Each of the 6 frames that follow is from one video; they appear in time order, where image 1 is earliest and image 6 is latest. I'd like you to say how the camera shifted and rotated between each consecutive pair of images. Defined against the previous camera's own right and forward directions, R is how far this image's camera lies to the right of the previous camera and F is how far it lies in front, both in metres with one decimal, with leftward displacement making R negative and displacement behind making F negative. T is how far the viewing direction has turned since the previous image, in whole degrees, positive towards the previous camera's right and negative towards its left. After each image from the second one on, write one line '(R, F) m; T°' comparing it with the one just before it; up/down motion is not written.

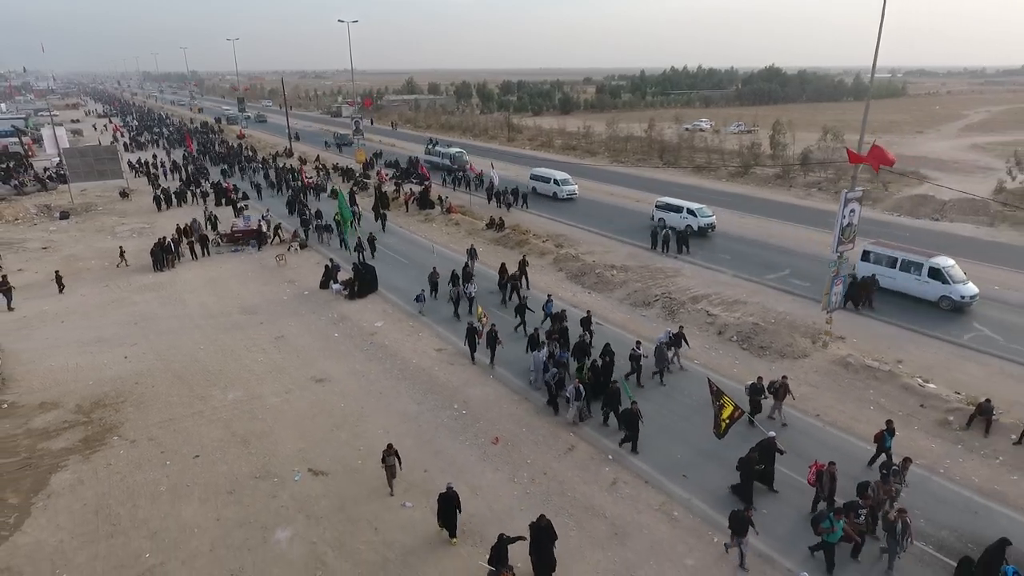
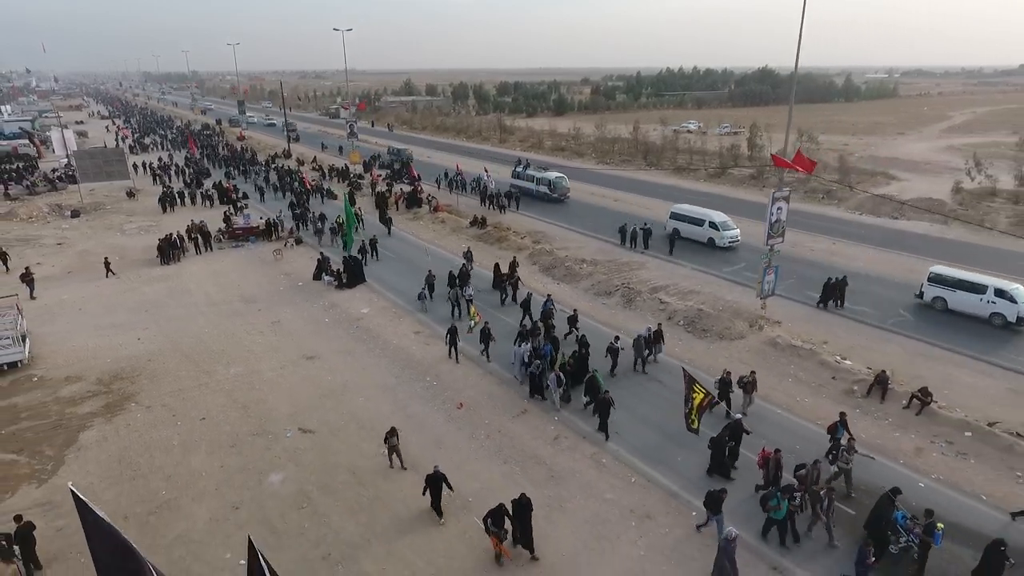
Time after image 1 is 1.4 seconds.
(+0.9, -2.0) m; 0°
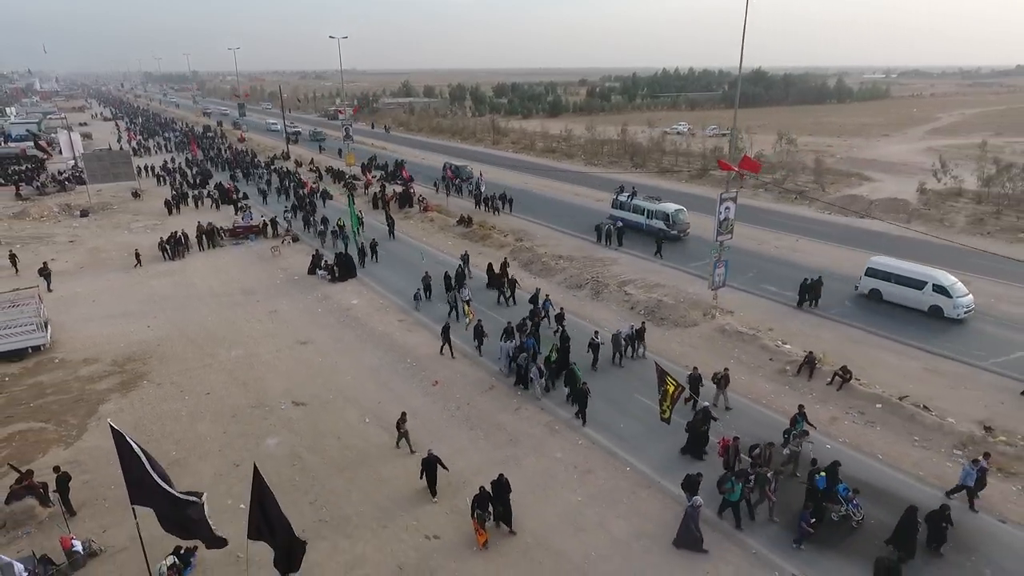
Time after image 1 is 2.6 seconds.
(+0.9, -1.8) m; 0°
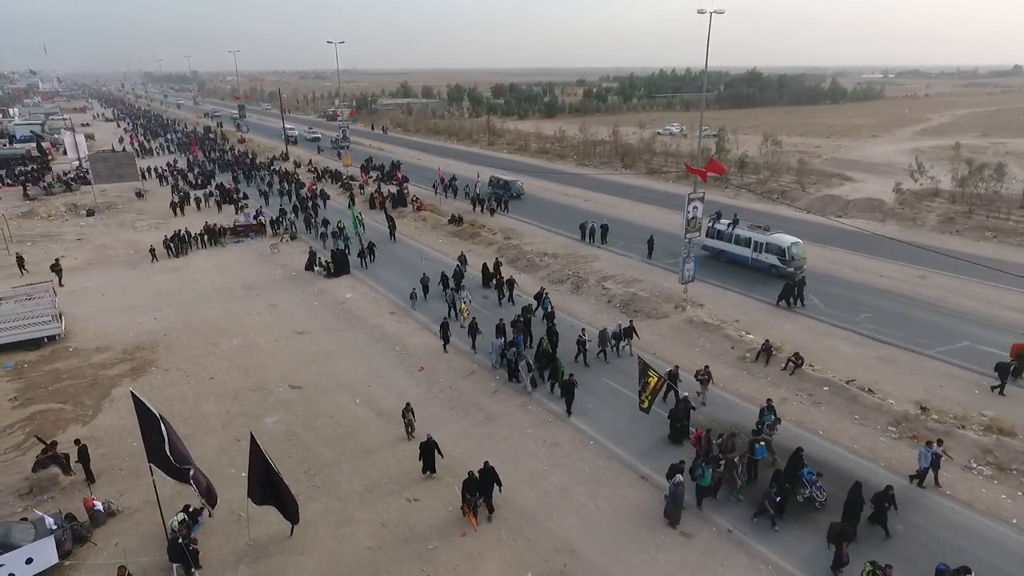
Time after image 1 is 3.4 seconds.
(+0.6, -1.4) m; 0°
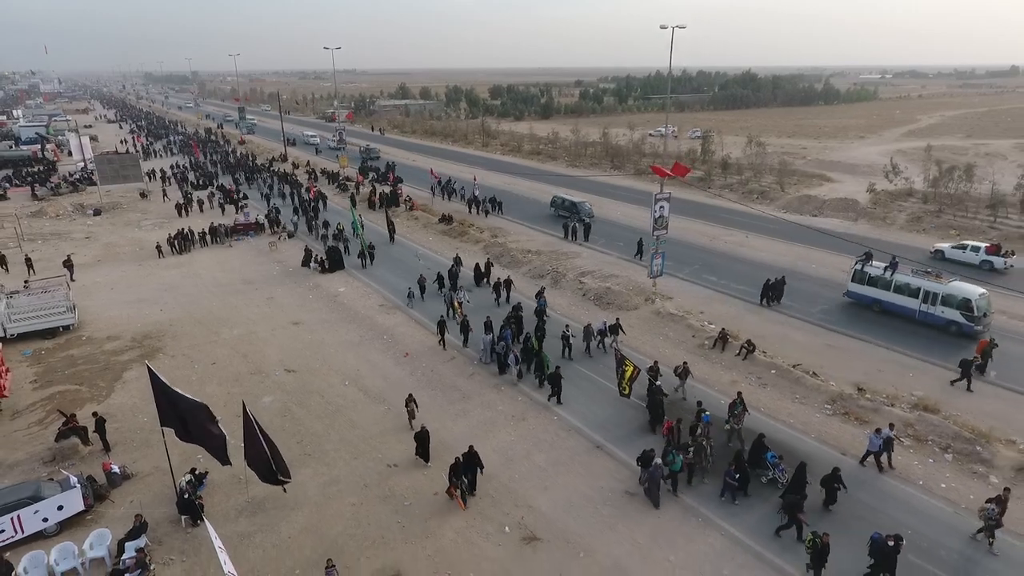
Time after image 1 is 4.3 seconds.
(+0.7, -1.6) m; 0°
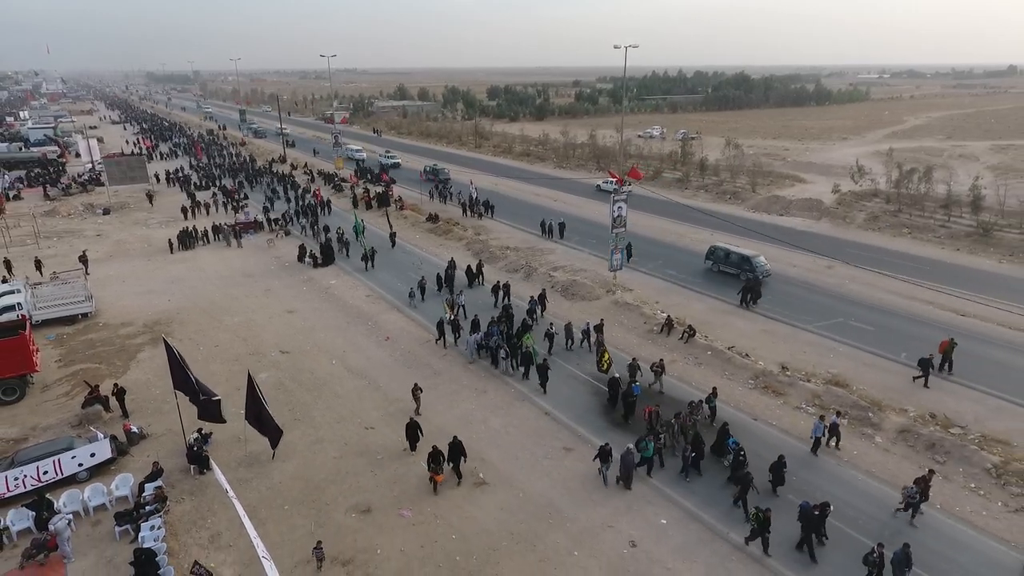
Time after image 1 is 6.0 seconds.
(+1.2, -2.4) m; 0°
